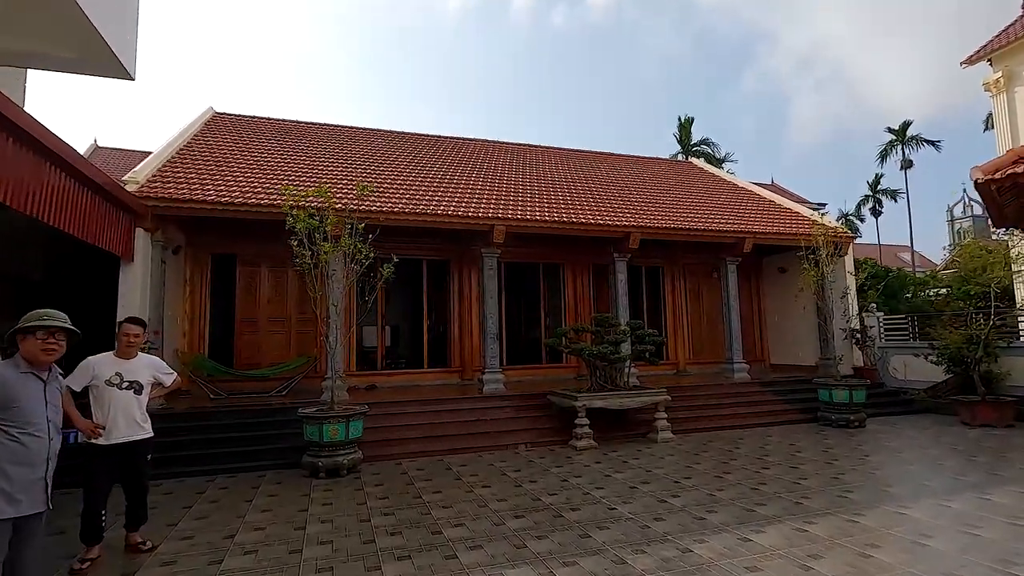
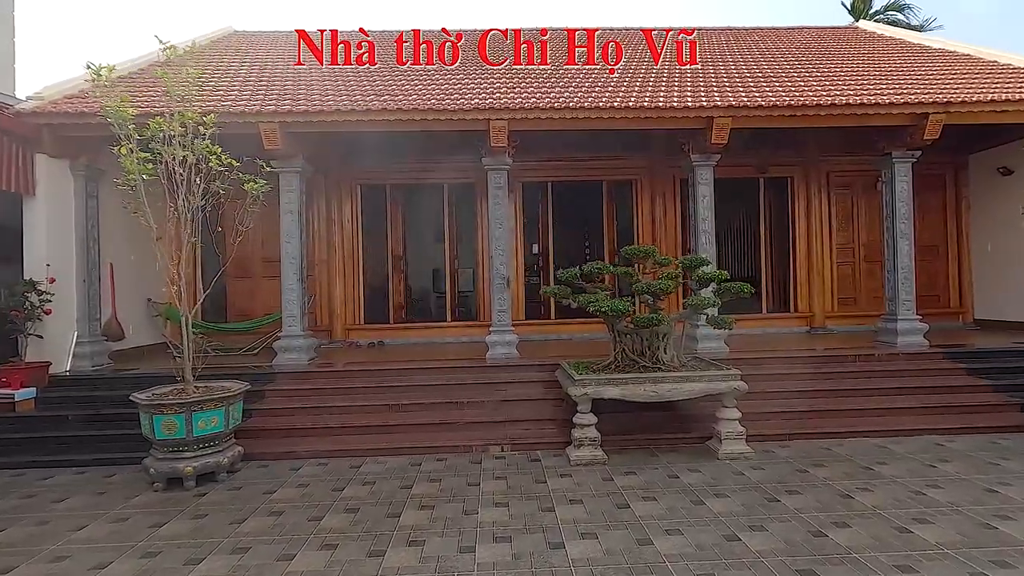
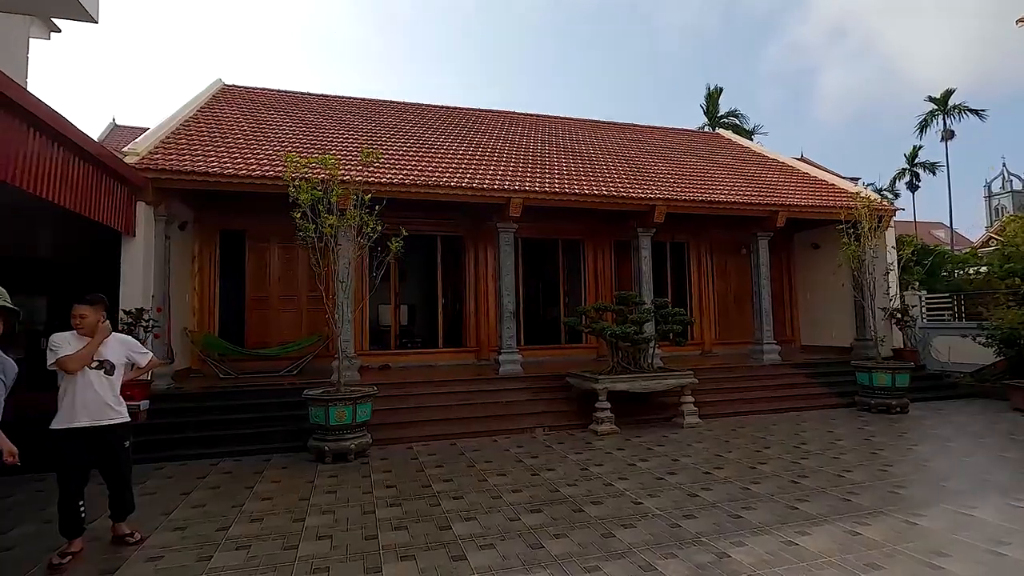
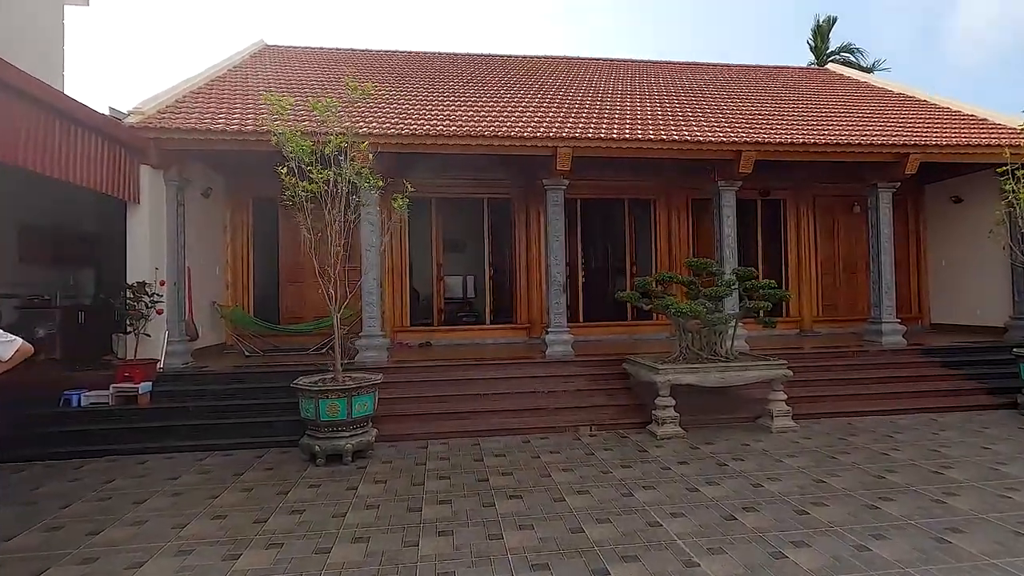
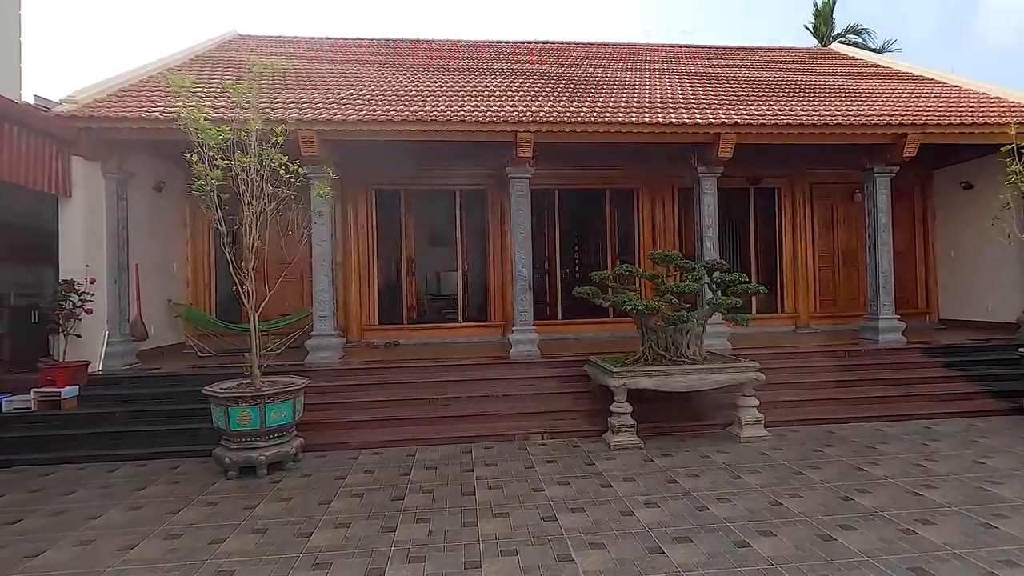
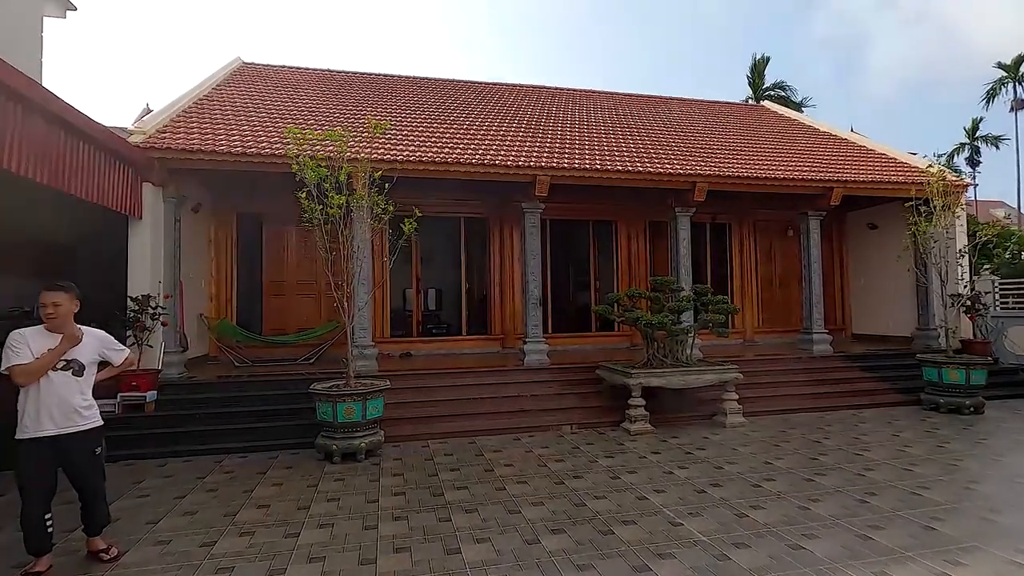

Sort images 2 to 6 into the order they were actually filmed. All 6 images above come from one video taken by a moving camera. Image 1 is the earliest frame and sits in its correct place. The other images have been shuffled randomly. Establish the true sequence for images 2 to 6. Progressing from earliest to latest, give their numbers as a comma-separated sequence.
3, 6, 4, 5, 2
